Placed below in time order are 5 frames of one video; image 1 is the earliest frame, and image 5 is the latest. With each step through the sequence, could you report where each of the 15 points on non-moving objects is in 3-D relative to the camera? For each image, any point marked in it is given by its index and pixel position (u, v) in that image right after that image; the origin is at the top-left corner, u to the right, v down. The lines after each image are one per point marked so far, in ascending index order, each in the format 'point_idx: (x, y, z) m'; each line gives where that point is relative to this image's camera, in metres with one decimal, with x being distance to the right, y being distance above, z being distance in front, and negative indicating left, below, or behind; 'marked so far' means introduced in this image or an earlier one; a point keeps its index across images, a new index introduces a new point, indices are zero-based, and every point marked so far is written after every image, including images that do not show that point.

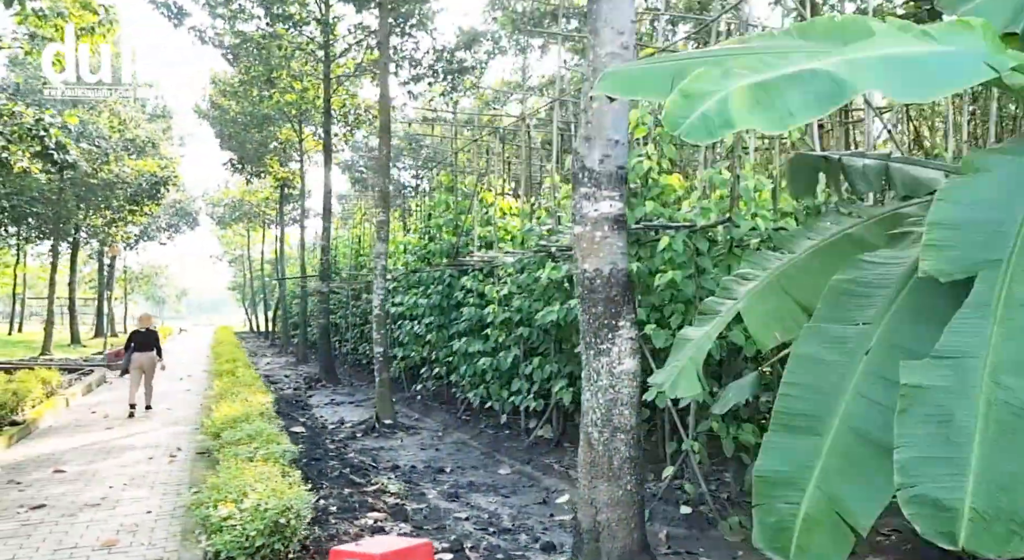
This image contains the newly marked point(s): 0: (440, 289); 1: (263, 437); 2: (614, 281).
0: (-0.9, -0.1, +10.6) m
1: (-2.0, -1.3, +6.6) m
2: (+0.5, 0.0, +4.1) m
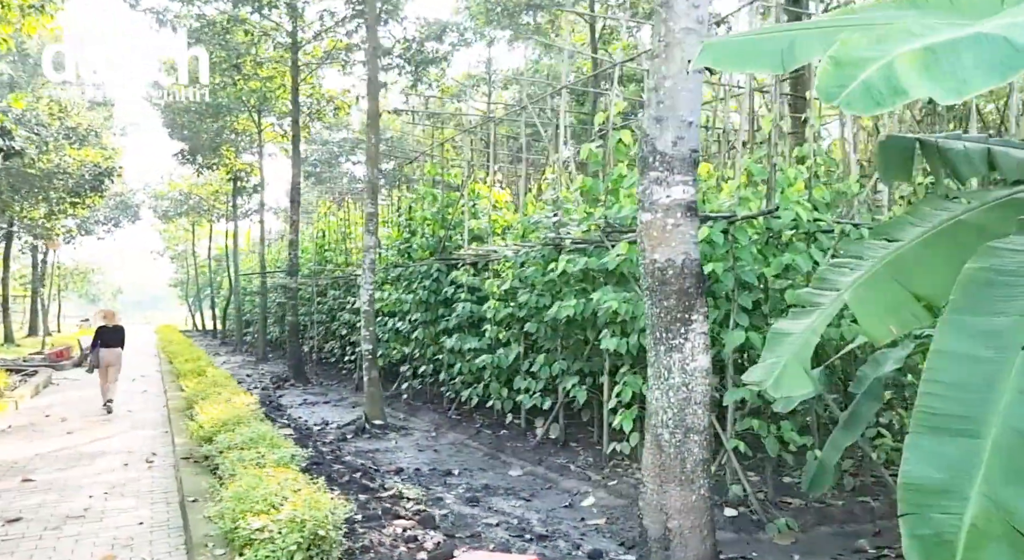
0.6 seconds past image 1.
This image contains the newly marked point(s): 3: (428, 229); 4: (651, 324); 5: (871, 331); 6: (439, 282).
0: (-1.0, -0.1, +10.2) m
1: (-1.8, -1.2, +6.1) m
2: (+0.8, 0.0, +3.8) m
3: (-1.2, +0.7, +11.0) m
4: (+0.6, -0.2, +3.9) m
5: (+1.3, -0.2, +3.0) m
6: (-0.9, 0.0, +10.2) m
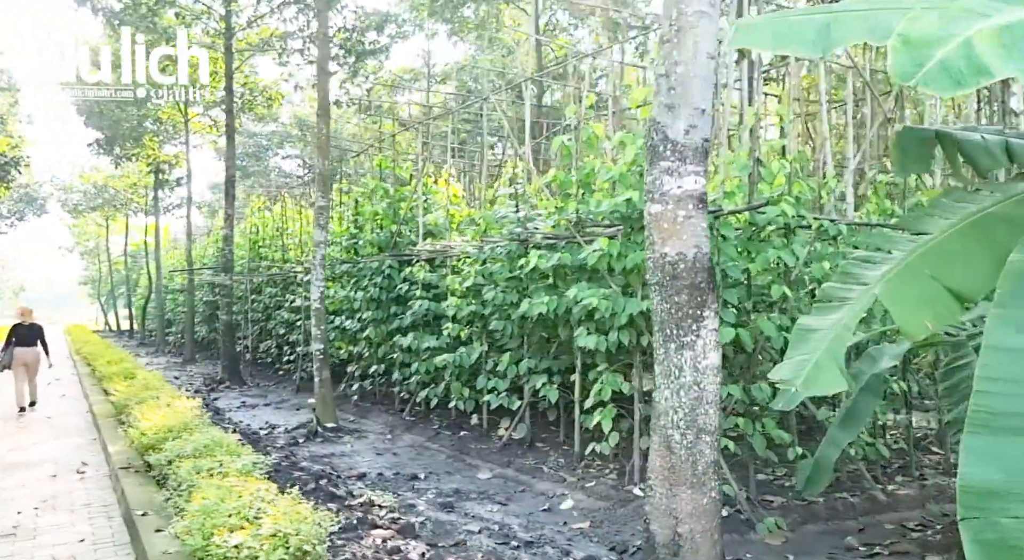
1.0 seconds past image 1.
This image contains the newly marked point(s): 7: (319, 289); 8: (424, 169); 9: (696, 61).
0: (-1.6, 0.0, +9.9) m
1: (-2.0, -1.2, +5.7) m
2: (+0.8, +0.1, +3.6) m
3: (-1.8, +0.7, +10.6) m
4: (+0.7, -0.2, +3.7) m
5: (+1.4, -0.2, +2.9) m
6: (-1.4, 0.0, +9.9) m
7: (-2.1, -0.1, +9.1) m
8: (-1.2, +1.5, +11.1) m
9: (+0.8, +1.0, +3.6) m
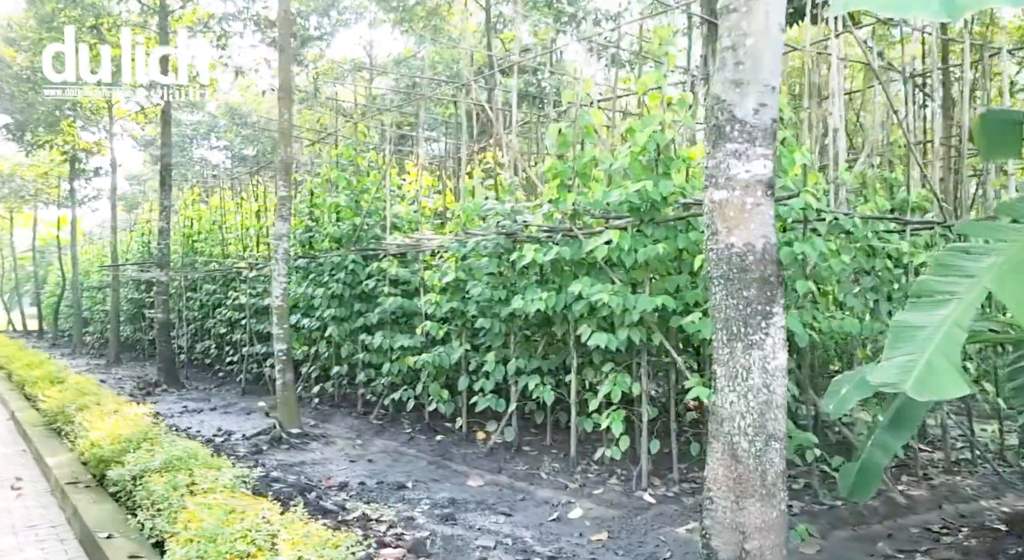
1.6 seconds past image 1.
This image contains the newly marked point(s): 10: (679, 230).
0: (-1.9, 0.0, +9.3) m
1: (-2.0, -1.1, +5.2) m
2: (+1.0, +0.1, +3.4) m
3: (-2.2, +0.8, +10.0) m
4: (+0.9, -0.2, +3.4) m
5: (+1.7, -0.1, +2.7) m
6: (-1.8, +0.1, +9.4) m
7: (-2.4, -0.1, +8.5) m
8: (-1.7, +1.5, +10.6) m
9: (+1.0, +1.0, +3.3) m
10: (+1.1, +0.3, +5.5) m
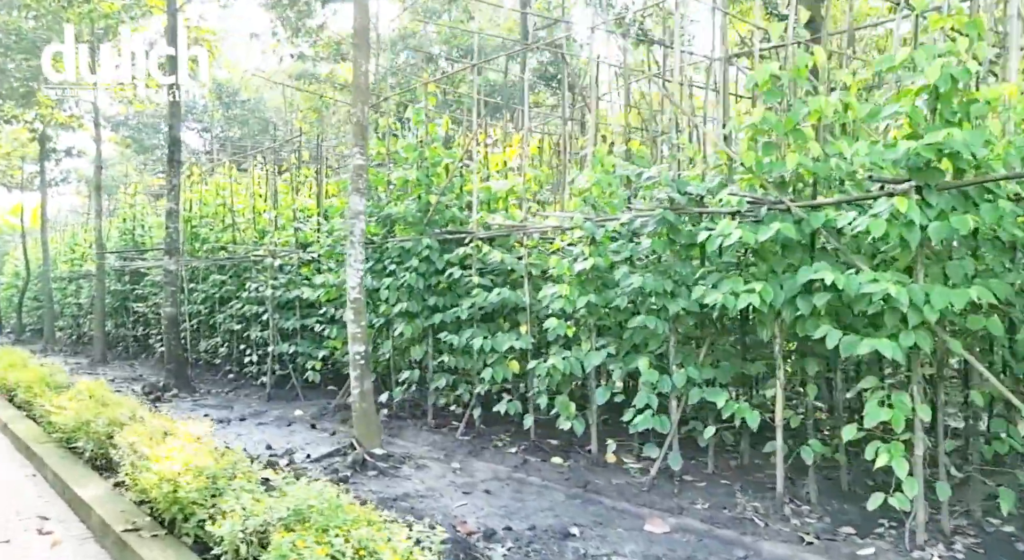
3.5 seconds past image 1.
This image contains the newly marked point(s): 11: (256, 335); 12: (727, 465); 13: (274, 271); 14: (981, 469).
0: (-0.9, +0.1, +7.8) m
1: (-0.8, -1.0, +3.7) m
2: (+2.3, +0.1, +2.0) m
3: (-1.2, +0.9, +8.5) m
4: (+2.2, -0.1, +2.0) m
5: (+3.0, -0.1, +1.3) m
6: (-0.7, +0.2, +7.9) m
7: (-1.3, +0.1, +6.9) m
8: (-0.7, +1.6, +9.1) m
9: (+2.3, +1.0, +1.9) m
10: (+2.3, +0.4, +4.1) m
11: (-3.6, -0.8, +11.7) m
12: (+1.5, -1.3, +5.8) m
13: (-3.3, +0.1, +11.4) m
14: (+2.7, -1.1, +4.7) m
